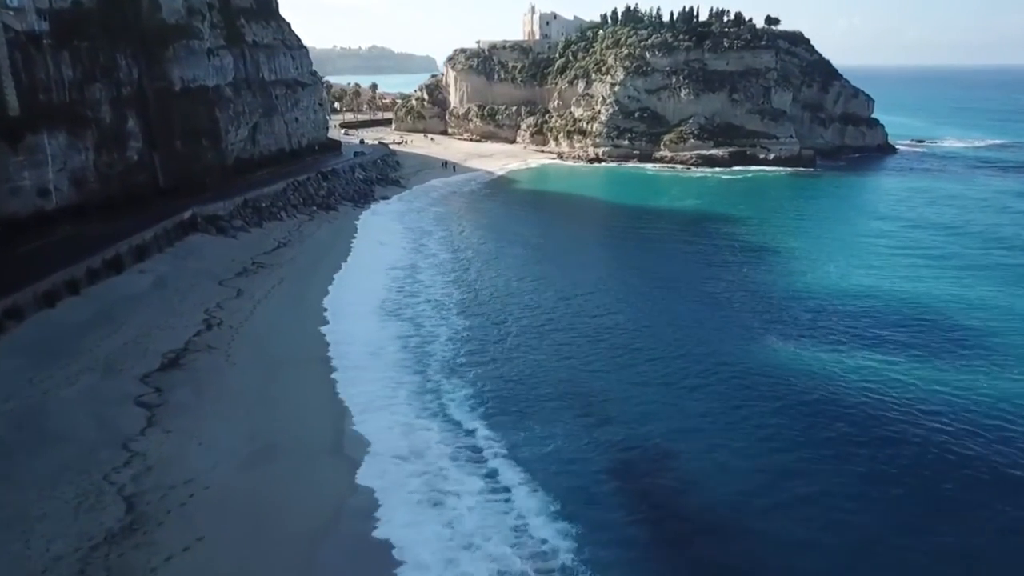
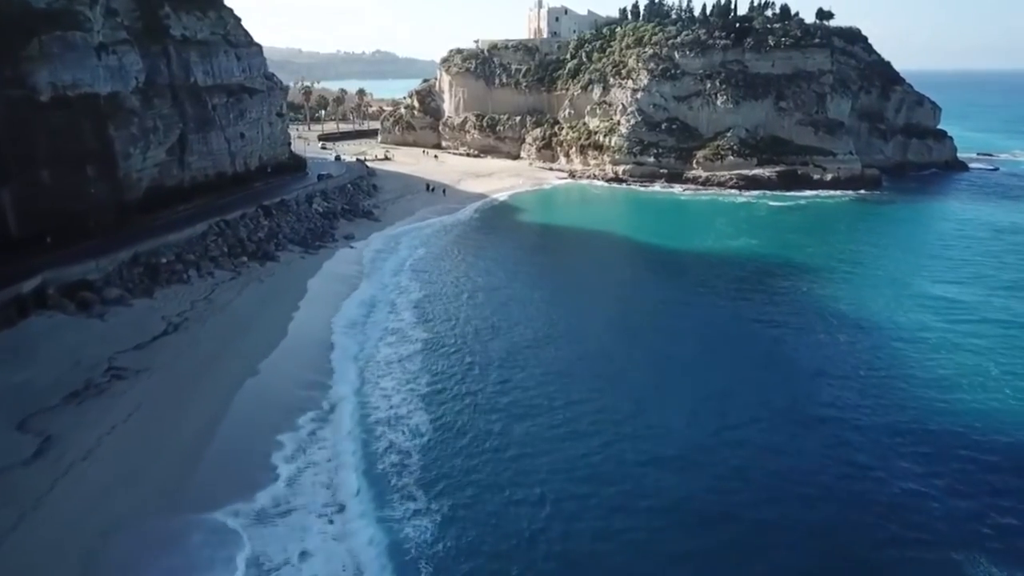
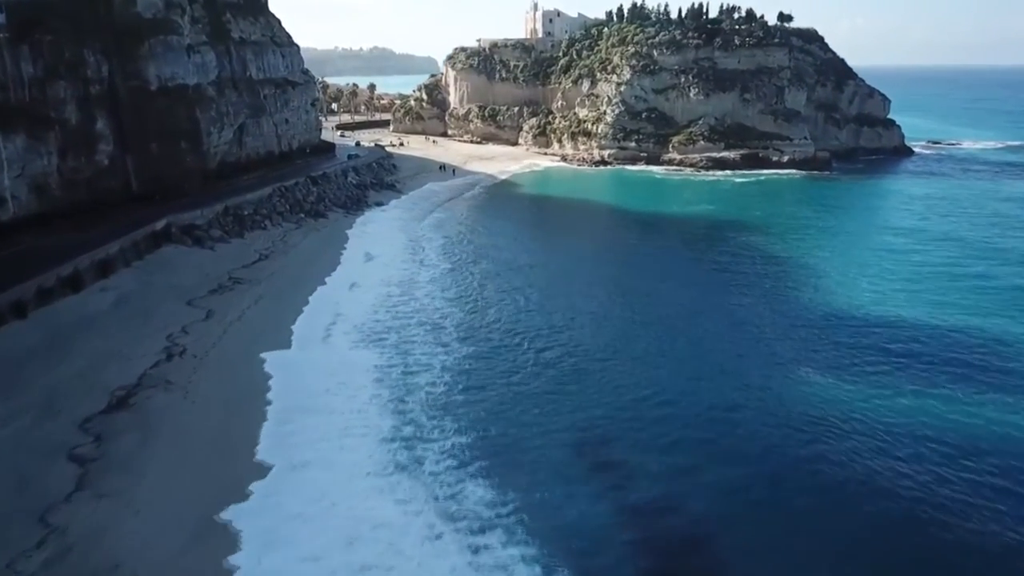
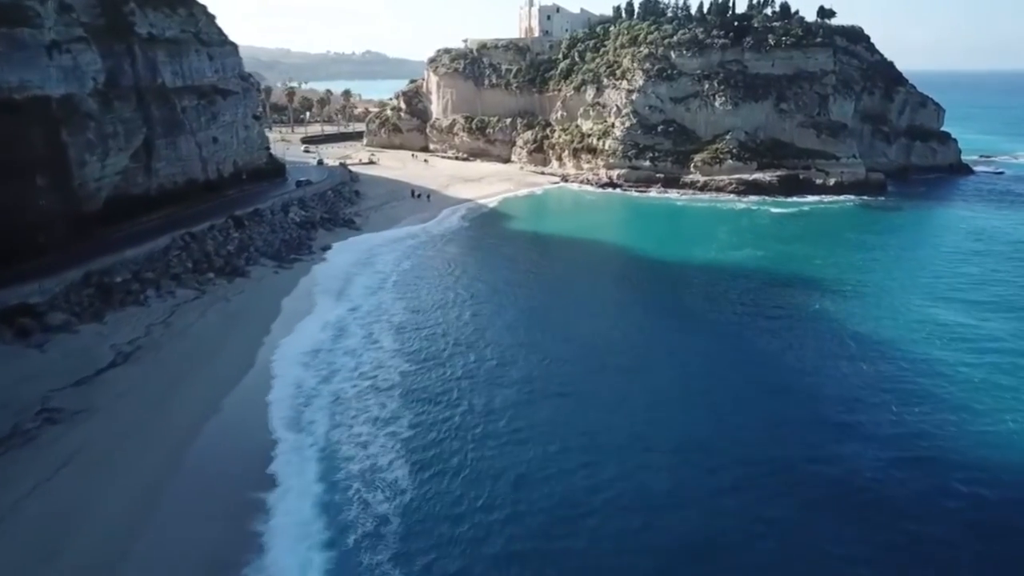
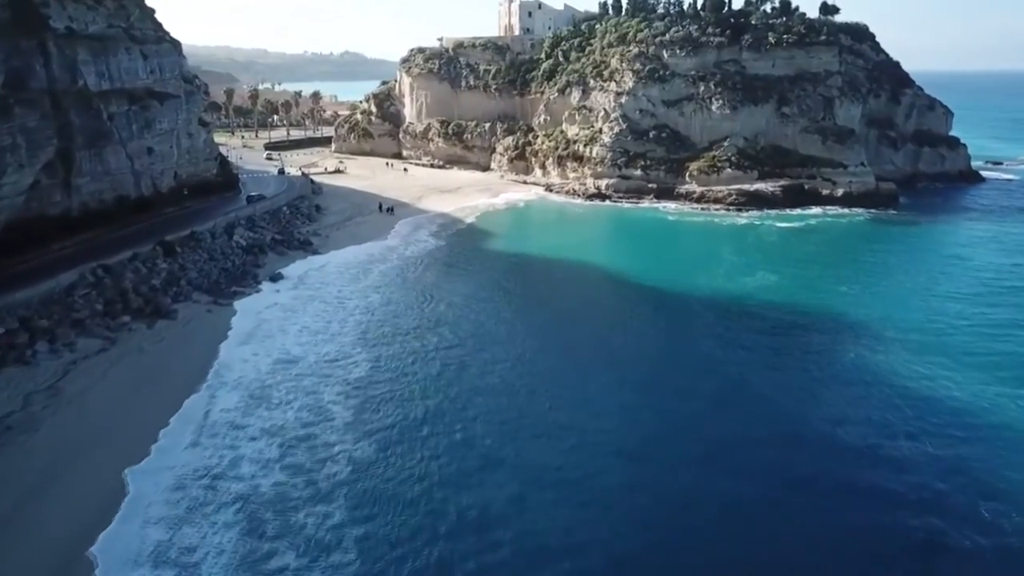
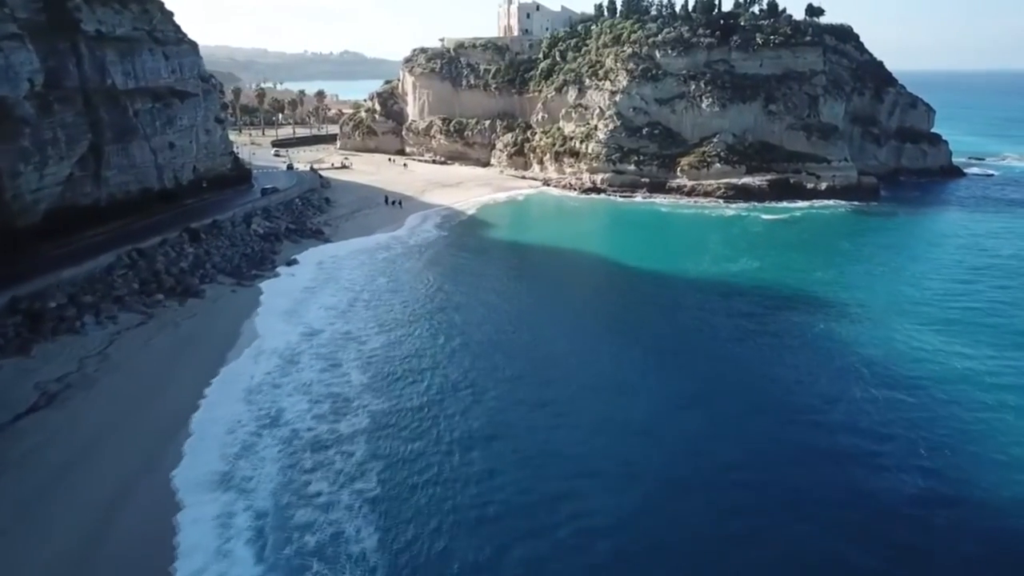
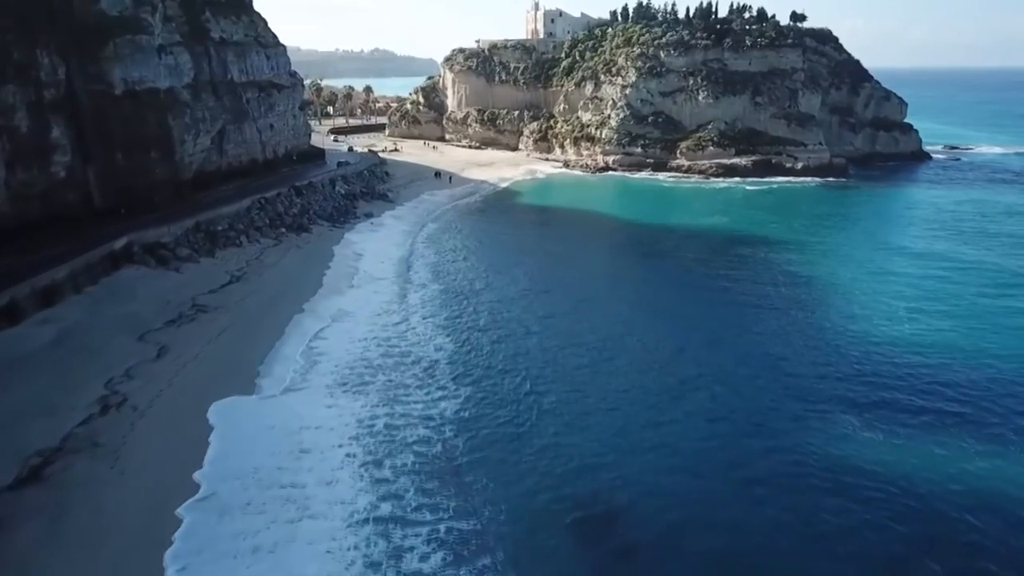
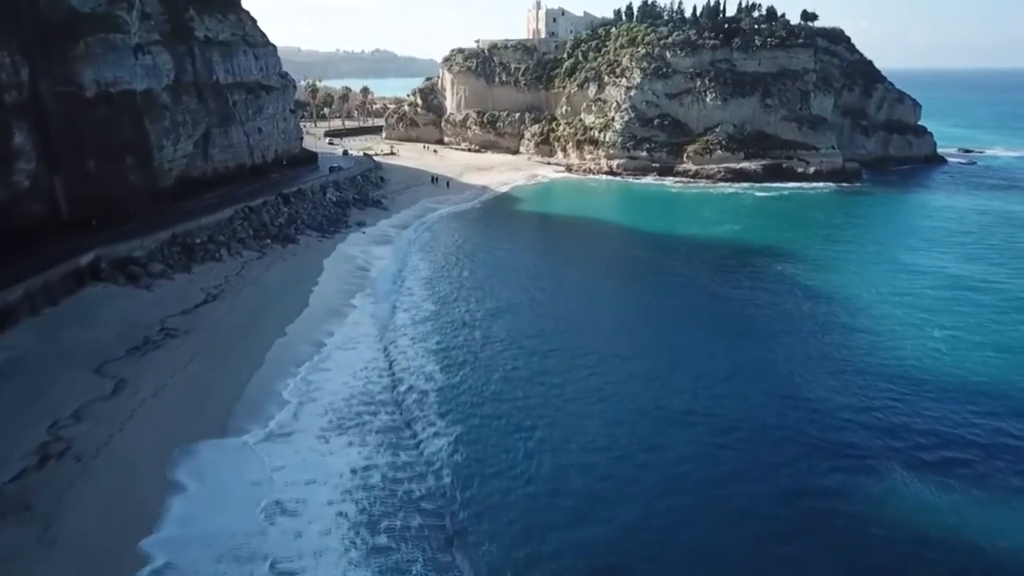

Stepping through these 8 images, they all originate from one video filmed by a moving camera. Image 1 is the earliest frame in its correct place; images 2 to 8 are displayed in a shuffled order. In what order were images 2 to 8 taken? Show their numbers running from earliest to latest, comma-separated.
3, 7, 8, 2, 4, 6, 5
